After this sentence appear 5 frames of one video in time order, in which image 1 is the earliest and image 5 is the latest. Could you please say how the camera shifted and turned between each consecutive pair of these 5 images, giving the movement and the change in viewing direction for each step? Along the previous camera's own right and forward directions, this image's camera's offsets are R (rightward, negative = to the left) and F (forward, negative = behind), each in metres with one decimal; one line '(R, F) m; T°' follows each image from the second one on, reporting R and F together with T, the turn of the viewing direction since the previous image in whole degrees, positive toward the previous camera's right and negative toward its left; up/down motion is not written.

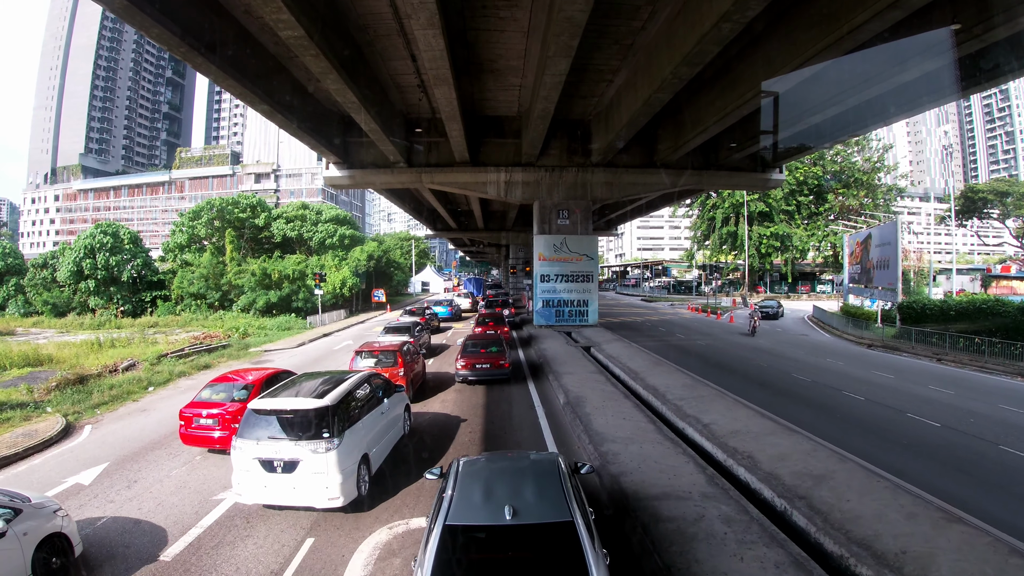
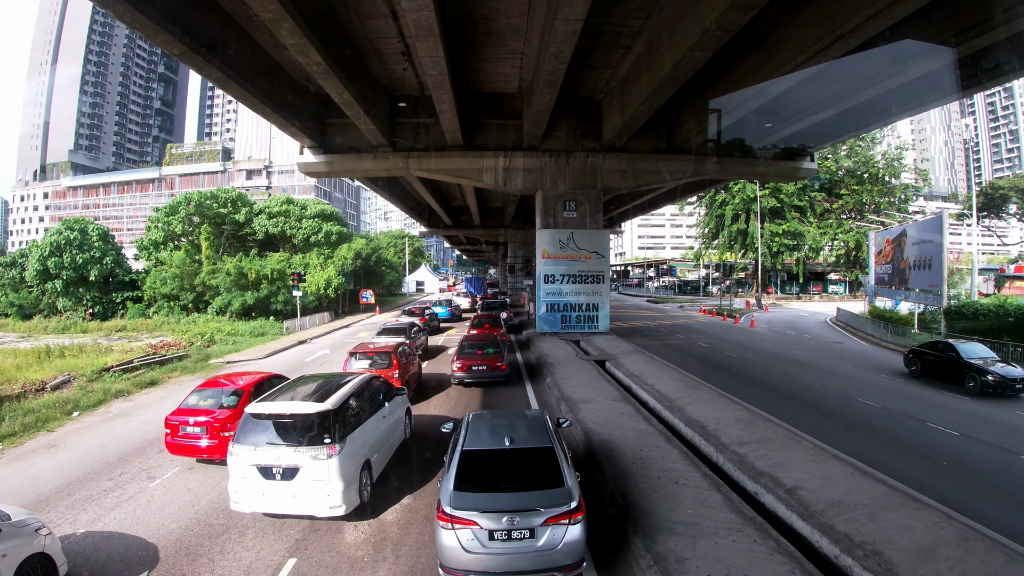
(0.0, +1.6) m; 0°
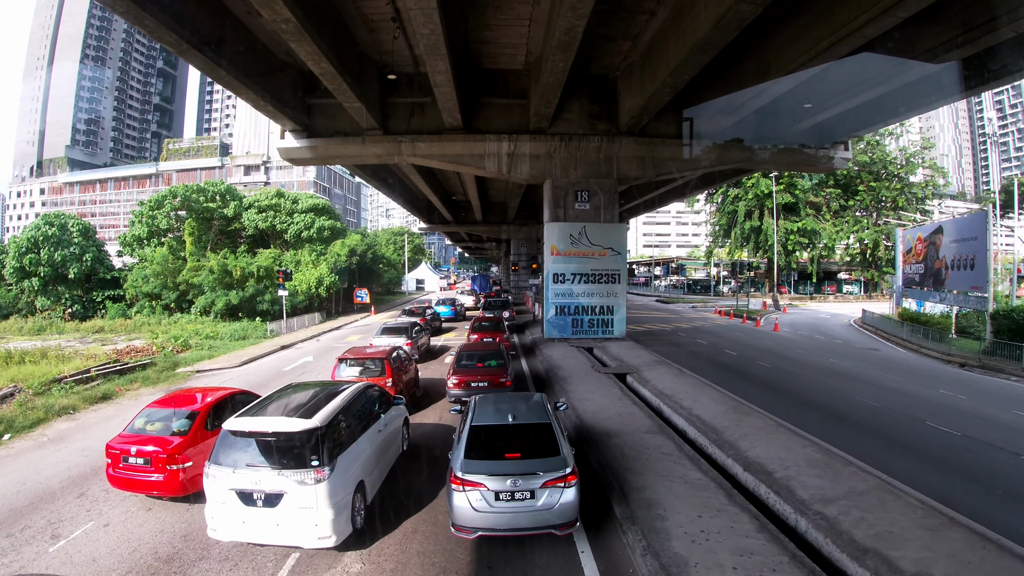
(-0.1, +1.2) m; 0°
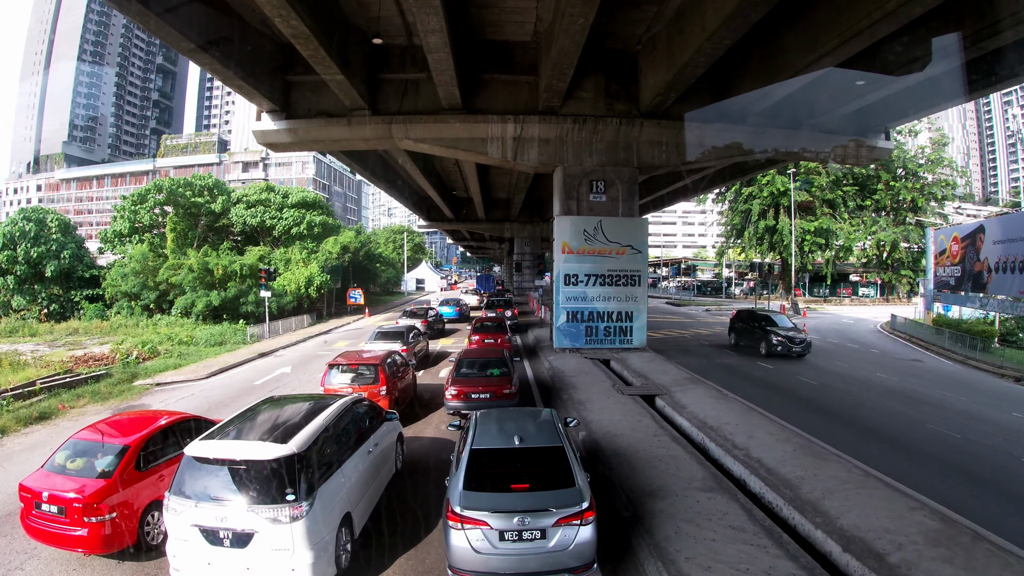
(-0.1, +1.2) m; 0°
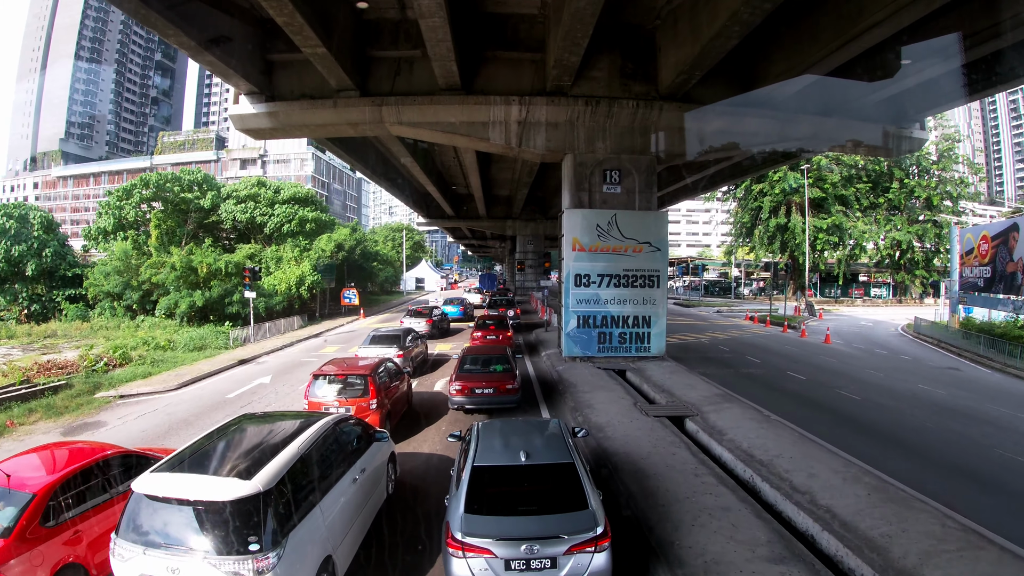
(-0.1, +0.9) m; 0°
